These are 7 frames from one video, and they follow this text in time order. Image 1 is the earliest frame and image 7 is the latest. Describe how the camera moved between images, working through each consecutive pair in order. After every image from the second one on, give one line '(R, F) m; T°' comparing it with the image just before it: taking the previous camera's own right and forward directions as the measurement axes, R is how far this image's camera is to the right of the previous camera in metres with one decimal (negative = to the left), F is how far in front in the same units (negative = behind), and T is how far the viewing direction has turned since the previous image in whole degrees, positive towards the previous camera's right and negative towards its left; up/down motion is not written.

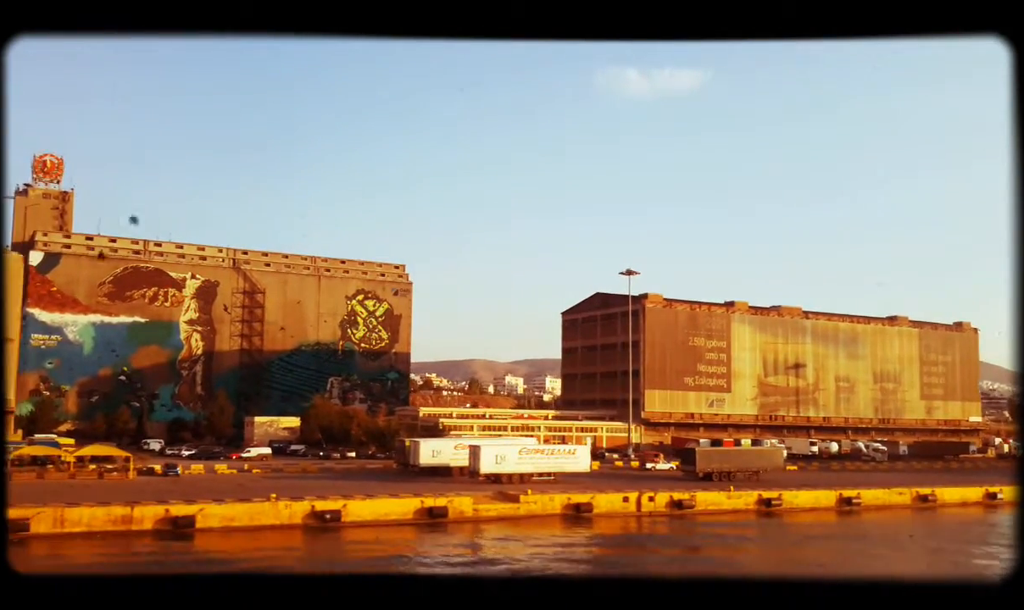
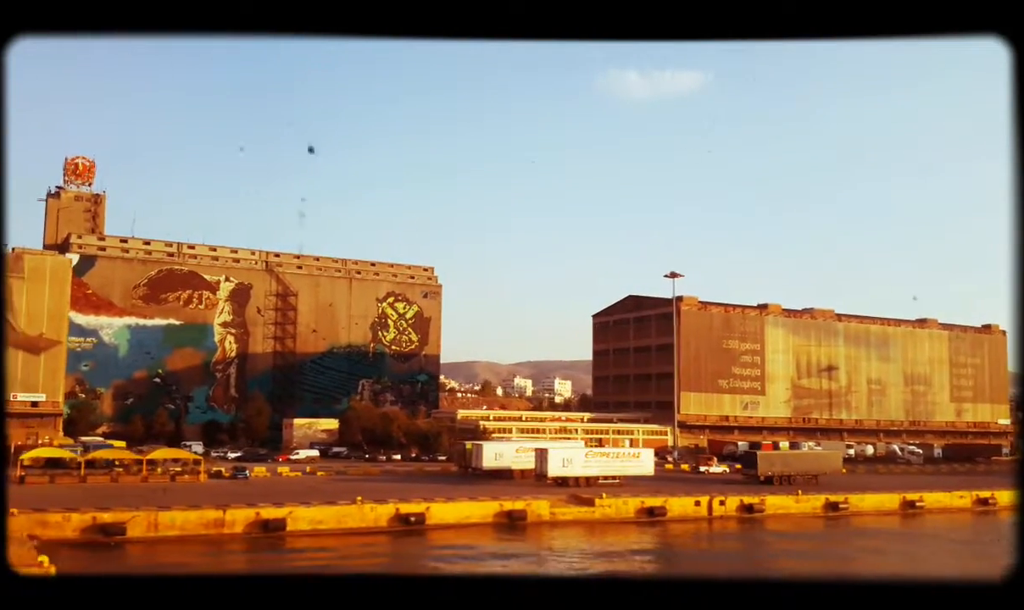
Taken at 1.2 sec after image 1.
(-2.2, -0.1) m; 0°
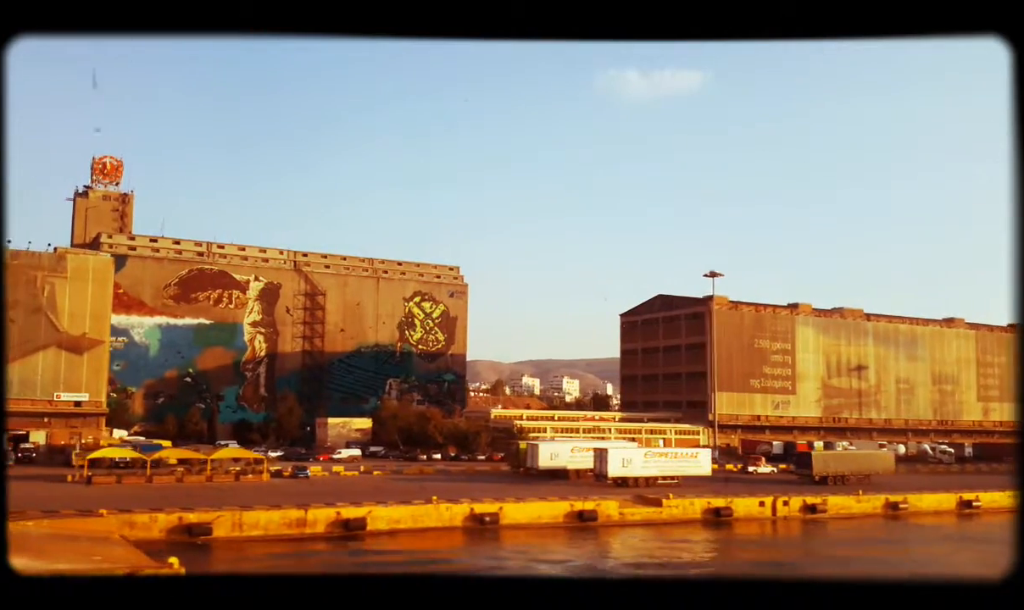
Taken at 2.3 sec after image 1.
(-1.9, 0.0) m; 0°
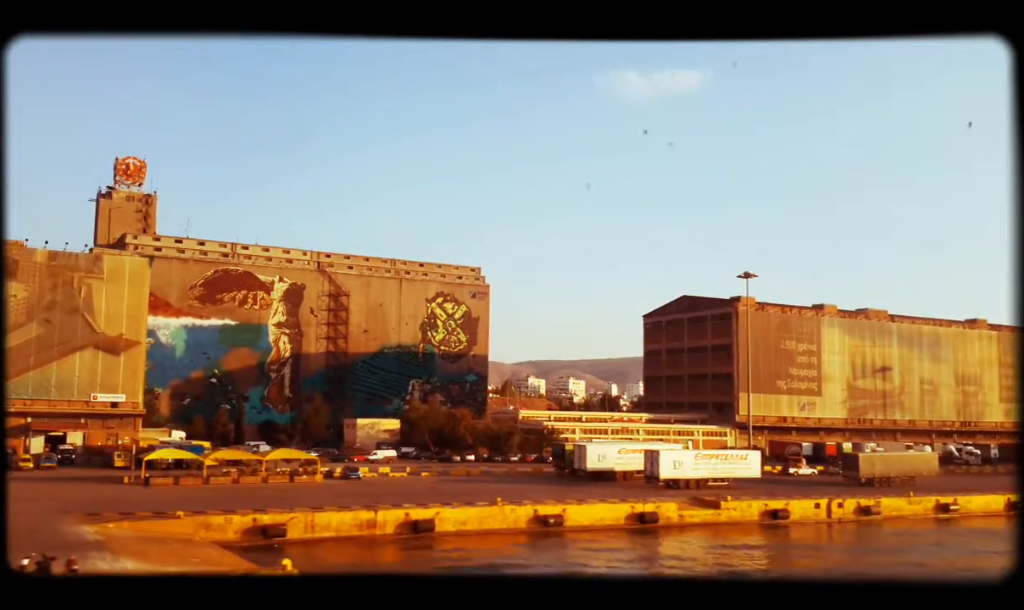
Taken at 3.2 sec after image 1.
(-1.7, 0.0) m; 0°
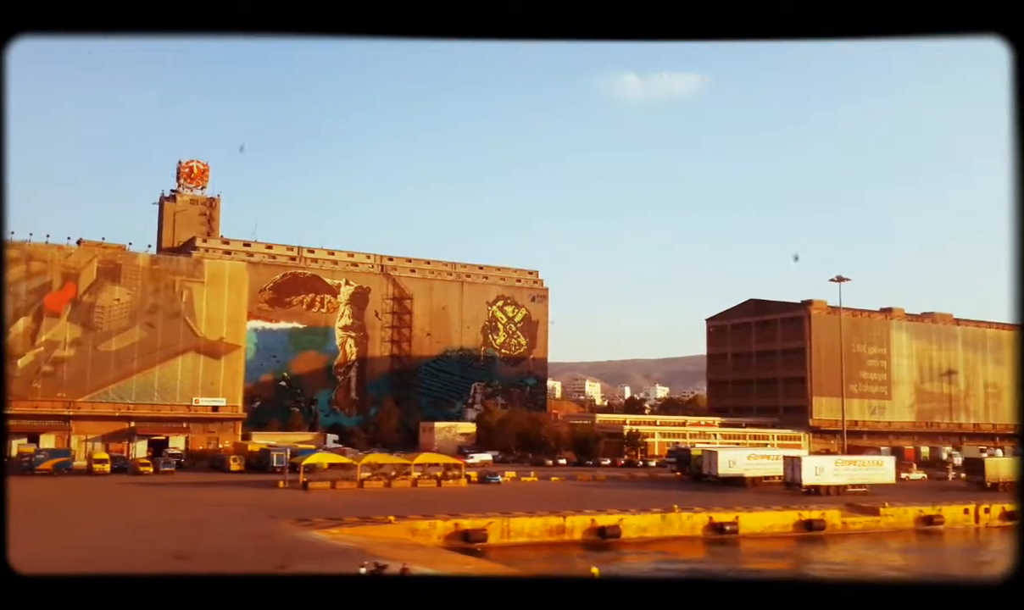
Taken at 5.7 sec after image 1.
(-4.7, -0.1) m; 0°
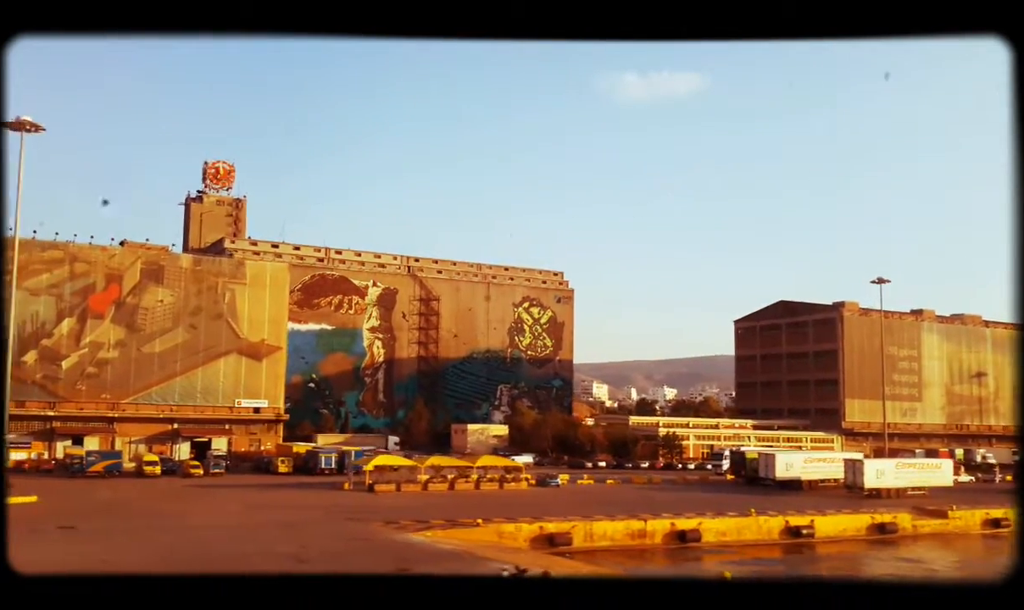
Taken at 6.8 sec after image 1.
(-2.0, +0.1) m; 0°
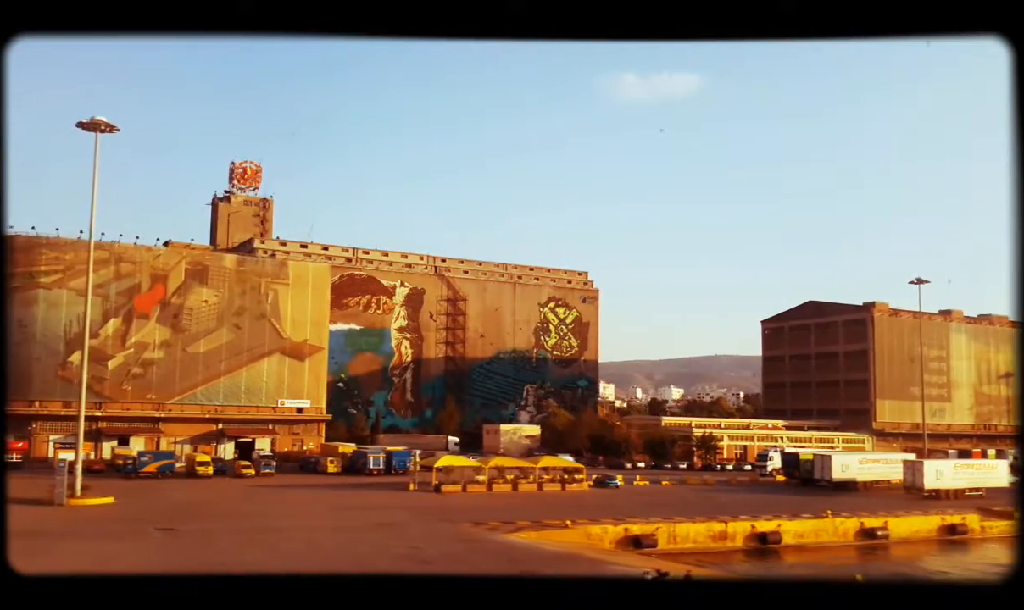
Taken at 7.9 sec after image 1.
(-2.0, -0.1) m; 0°
